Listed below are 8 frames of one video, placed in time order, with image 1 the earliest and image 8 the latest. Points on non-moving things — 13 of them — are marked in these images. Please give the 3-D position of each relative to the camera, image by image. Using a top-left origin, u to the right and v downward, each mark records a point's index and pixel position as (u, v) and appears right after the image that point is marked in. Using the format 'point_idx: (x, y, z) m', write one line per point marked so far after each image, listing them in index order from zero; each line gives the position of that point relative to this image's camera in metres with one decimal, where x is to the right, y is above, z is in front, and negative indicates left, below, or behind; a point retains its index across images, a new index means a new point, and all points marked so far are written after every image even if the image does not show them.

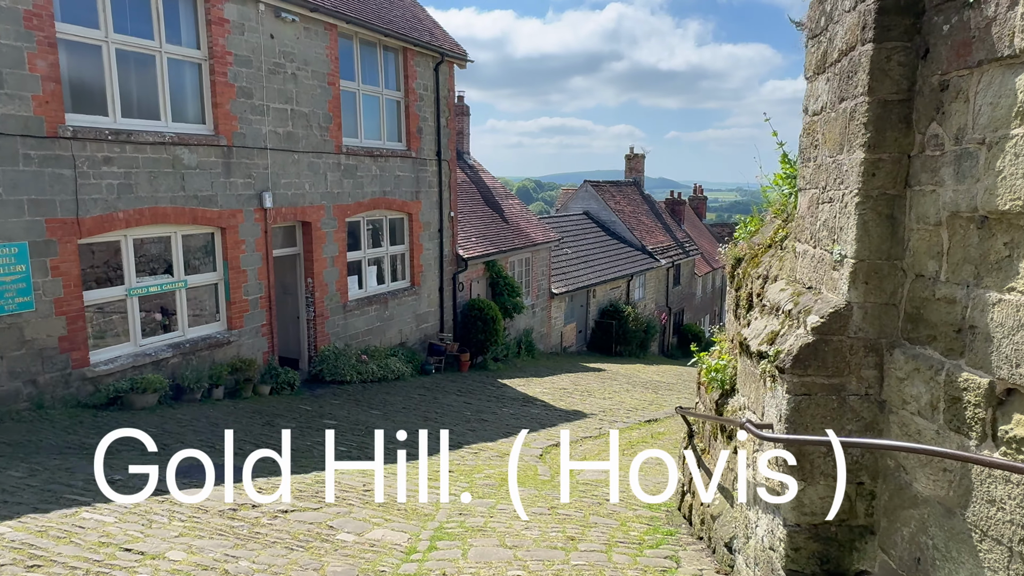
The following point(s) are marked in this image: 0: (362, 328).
0: (-2.8, -0.8, +12.7) m
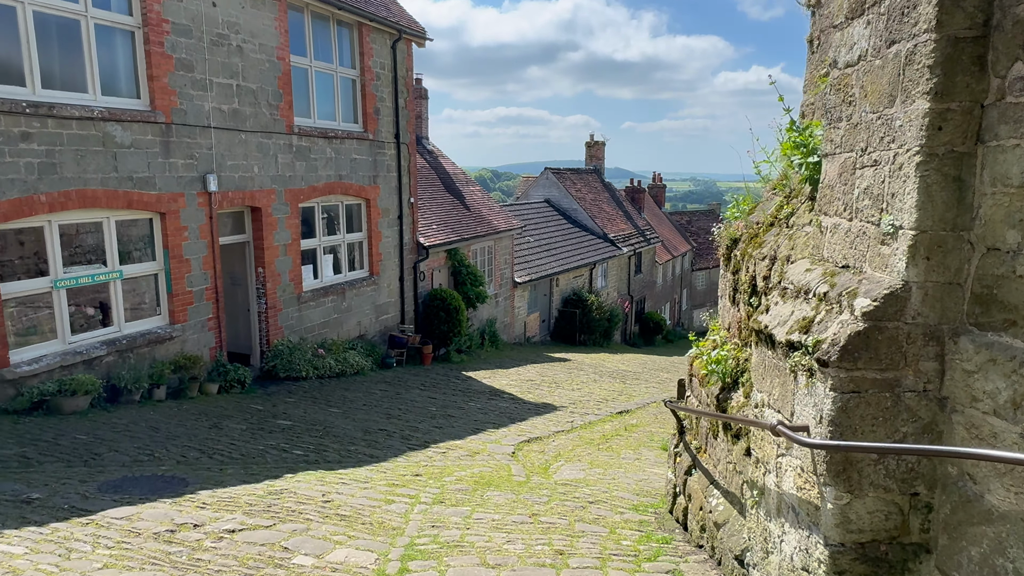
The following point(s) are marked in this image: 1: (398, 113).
0: (-3.5, -0.6, +12.0) m
1: (-2.3, +3.6, +13.7) m
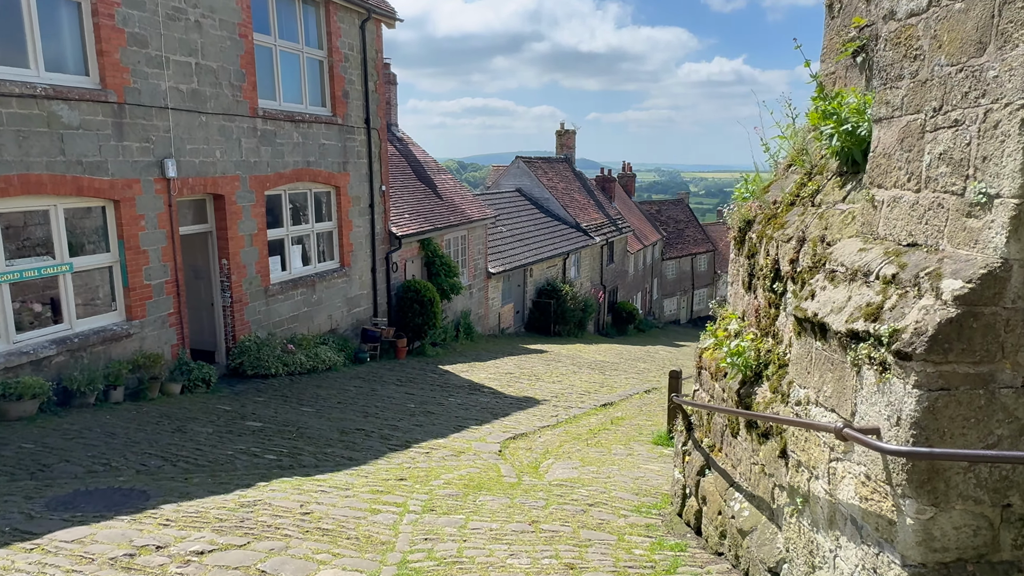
0: (-3.8, -0.5, +11.4) m
1: (-2.8, +3.8, +13.1) m
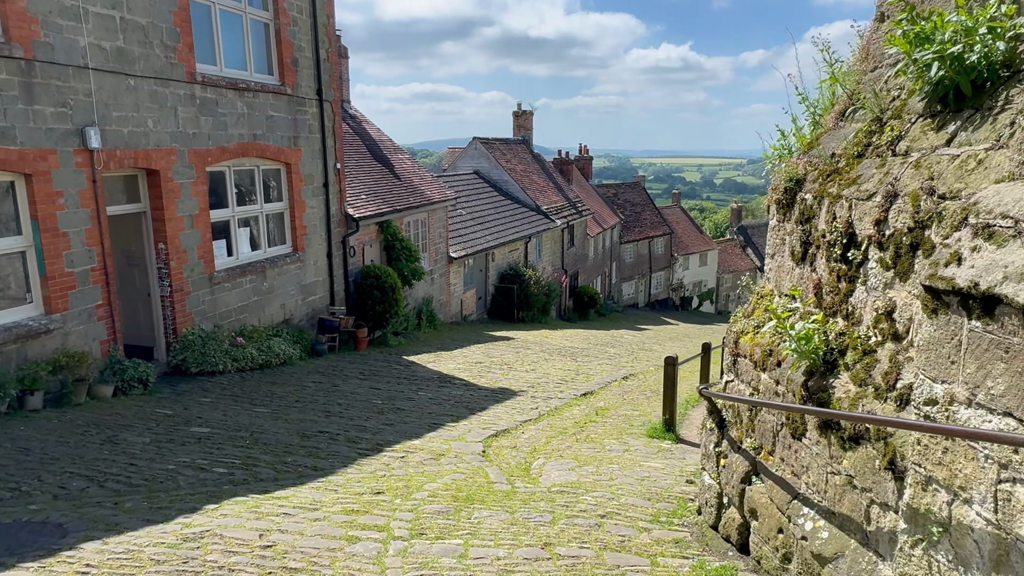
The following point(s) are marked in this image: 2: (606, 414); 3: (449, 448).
0: (-4.3, -0.3, +10.3) m
1: (-3.5, +4.0, +12.0) m
2: (+1.2, -1.7, +8.9) m
3: (-0.6, -1.6, +6.7) m
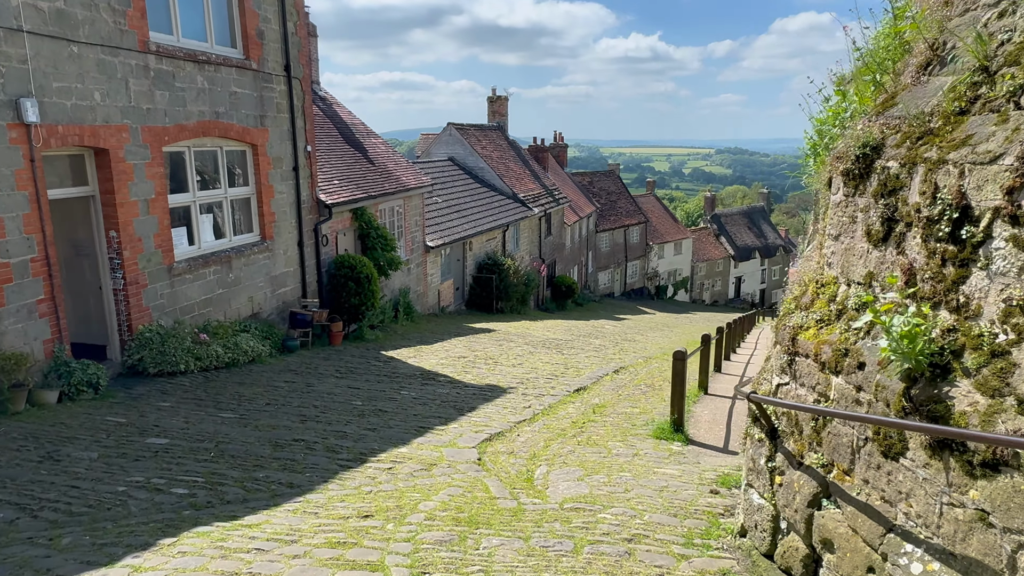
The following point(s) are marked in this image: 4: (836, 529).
0: (-4.4, -0.1, +9.5) m
1: (-3.7, +4.2, +11.2) m
2: (+1.1, -1.5, +8.3) m
3: (-0.6, -1.5, +6.0) m
4: (+1.4, -1.1, +2.9) m
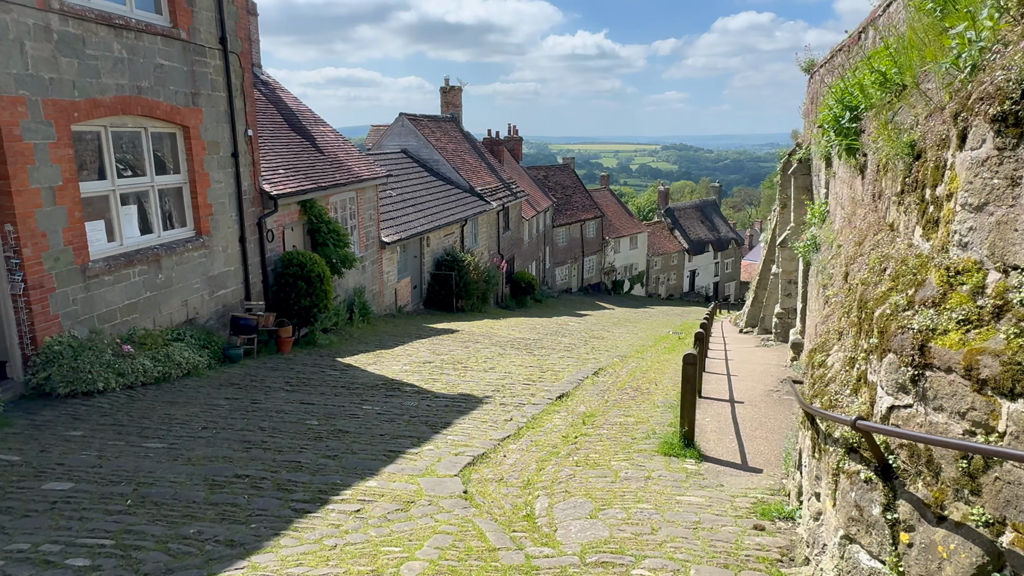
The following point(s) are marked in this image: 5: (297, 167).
0: (-4.8, -0.2, +8.1) m
1: (-4.3, +4.1, +9.8) m
2: (+0.9, -1.5, +7.4) m
3: (-0.7, -1.5, +5.0) m
4: (+1.6, -1.0, +2.0) m
5: (-4.2, +2.4, +13.2) m
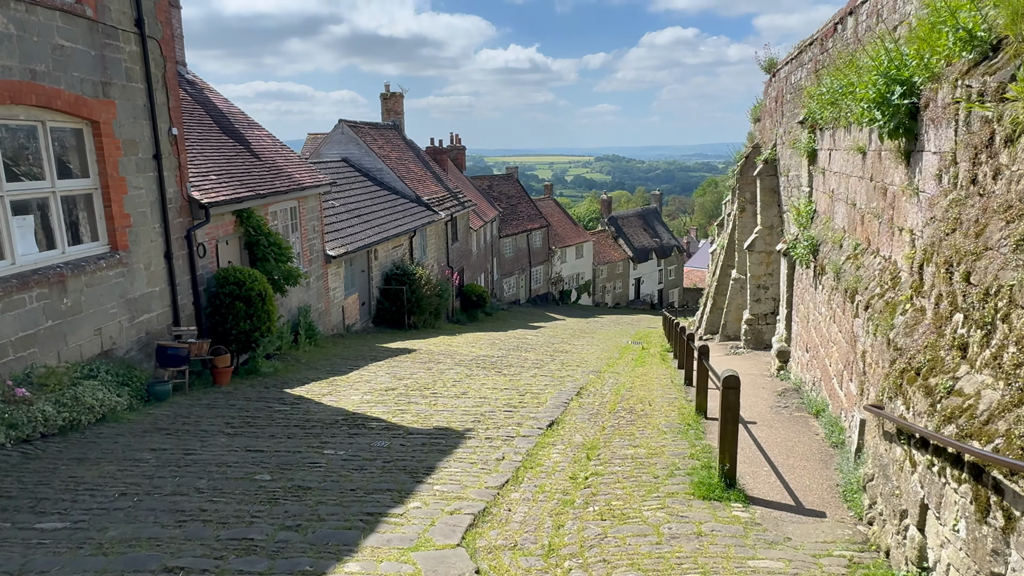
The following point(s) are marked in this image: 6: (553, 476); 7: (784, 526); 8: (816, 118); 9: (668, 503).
0: (-4.9, -0.5, +6.6) m
1: (-4.7, +3.8, +8.4) m
2: (+0.8, -1.6, +6.3) m
3: (-0.5, -1.6, +3.8) m
4: (+2.0, -1.0, +1.1) m
5: (-4.9, +2.0, +11.7) m
6: (+0.3, -1.6, +5.8) m
7: (+1.8, -1.6, +4.5) m
8: (+4.6, +2.6, +10.1) m
9: (+1.2, -1.6, +4.9) m
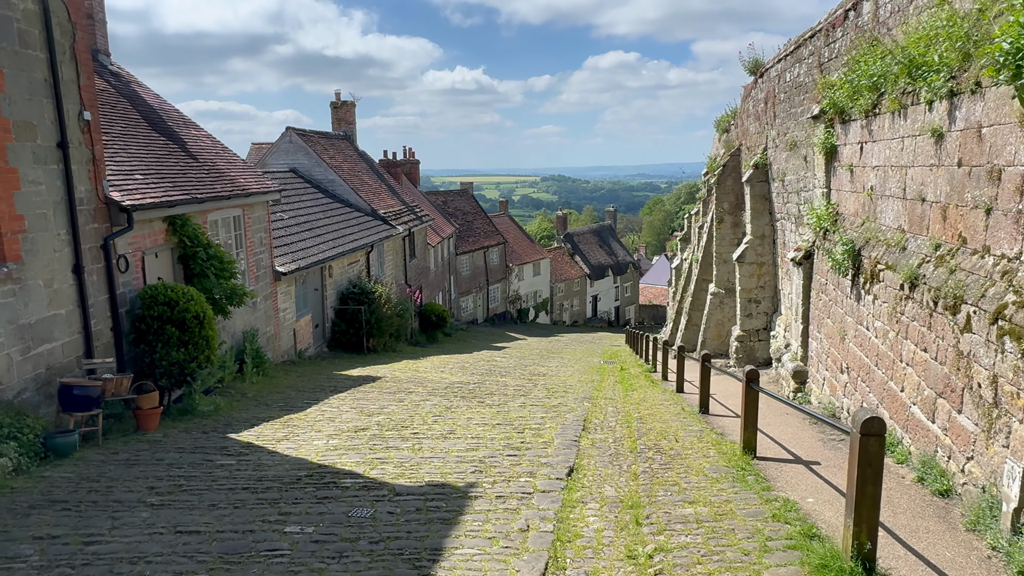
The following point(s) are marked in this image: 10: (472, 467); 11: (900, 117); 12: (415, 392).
0: (-4.7, -0.6, +4.7) m
1: (-4.7, +3.6, +6.7) m
2: (+1.0, -1.7, +4.8) m
3: (-0.2, -1.6, +2.2) m
4: (+2.5, -0.9, -0.3) m
5: (-5.1, +1.7, +9.9) m
6: (+0.6, -1.7, +4.3) m
7: (+2.1, -1.6, +3.1) m
8: (+4.4, +2.4, +9.0) m
9: (+1.4, -1.6, +3.5) m
10: (-0.4, -1.6, +6.2) m
11: (+4.1, +1.8, +7.0) m
12: (-1.6, -1.7, +11.0) m
